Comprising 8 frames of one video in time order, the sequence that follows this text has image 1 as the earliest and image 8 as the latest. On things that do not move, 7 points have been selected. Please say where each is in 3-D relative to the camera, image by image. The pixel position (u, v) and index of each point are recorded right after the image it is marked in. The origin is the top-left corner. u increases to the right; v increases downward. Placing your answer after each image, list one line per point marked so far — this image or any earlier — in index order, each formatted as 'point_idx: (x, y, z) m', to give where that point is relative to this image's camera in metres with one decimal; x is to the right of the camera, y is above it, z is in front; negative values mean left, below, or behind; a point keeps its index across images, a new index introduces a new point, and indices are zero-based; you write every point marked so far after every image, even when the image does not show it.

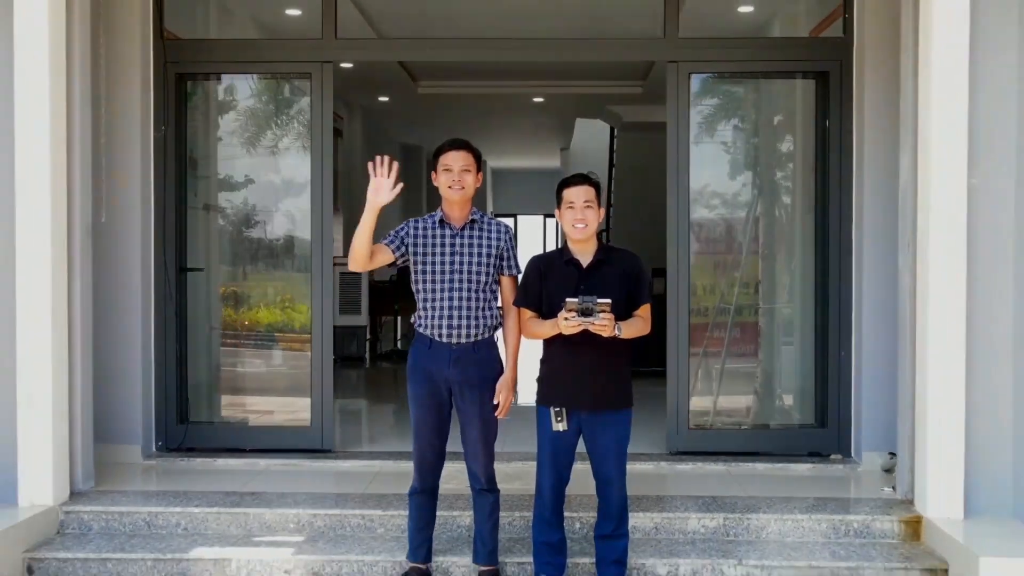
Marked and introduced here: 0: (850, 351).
0: (+3.0, -0.5, +4.2) m
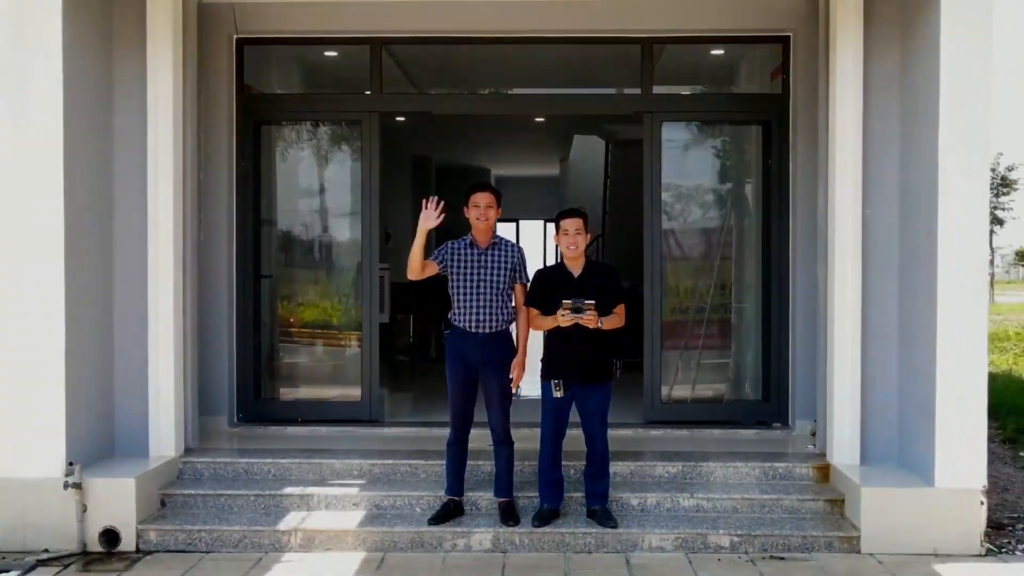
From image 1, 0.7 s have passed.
0: (+3.1, -0.6, +5.3) m
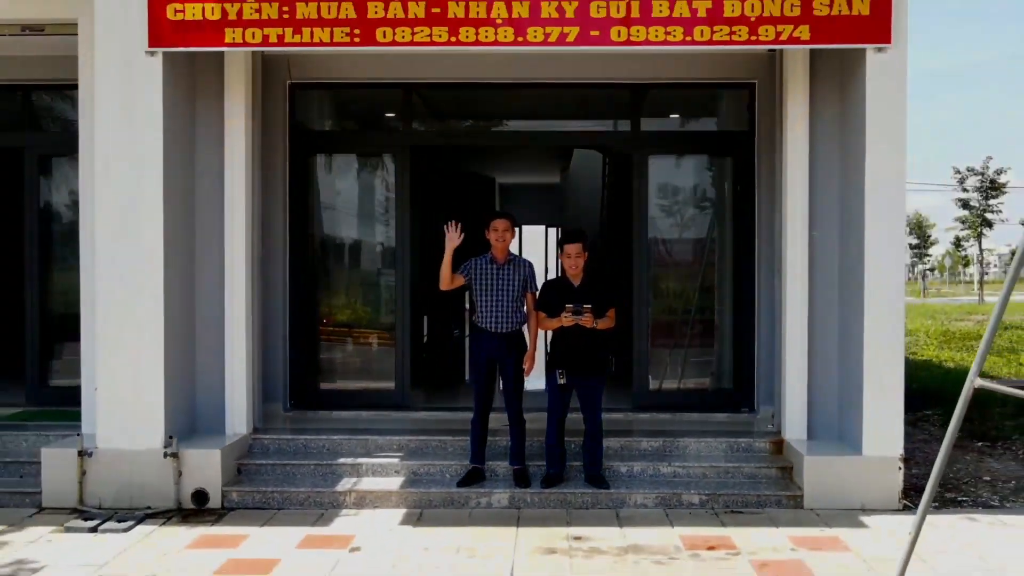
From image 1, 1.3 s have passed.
0: (+3.2, -0.7, +6.3) m
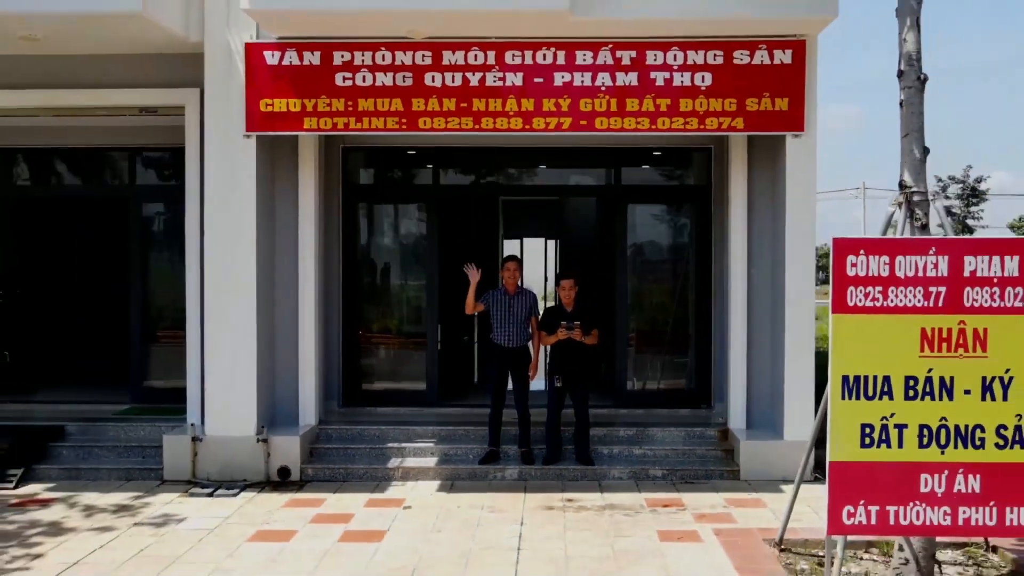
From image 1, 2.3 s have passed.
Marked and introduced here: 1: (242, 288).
0: (+3.3, -1.0, +8.0) m
1: (-3.8, 0.0, +6.7) m
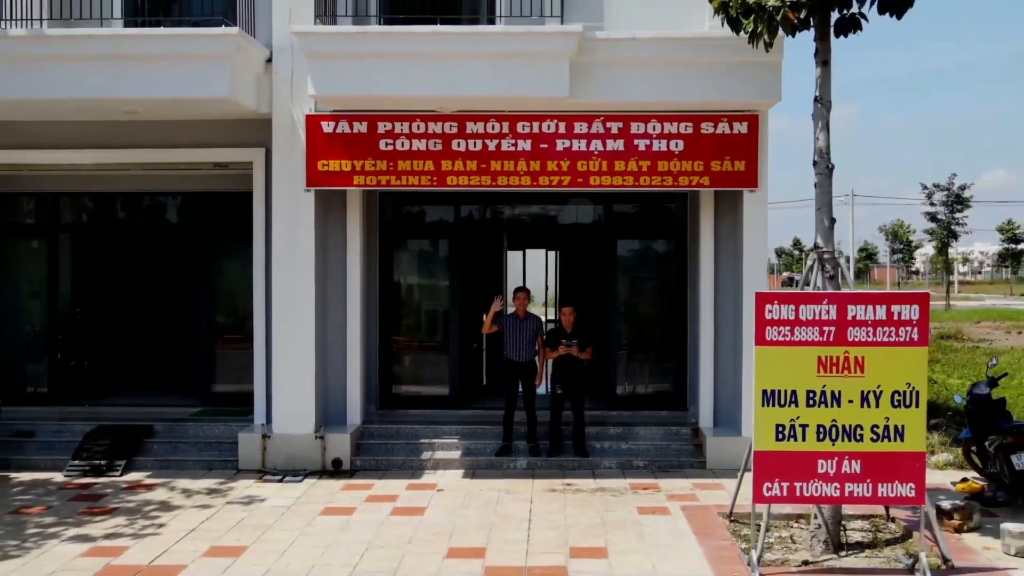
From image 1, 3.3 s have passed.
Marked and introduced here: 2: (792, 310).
0: (+3.5, -1.5, +9.6) m
1: (-3.6, -0.4, +8.3) m
2: (+3.2, -0.2, +5.4) m
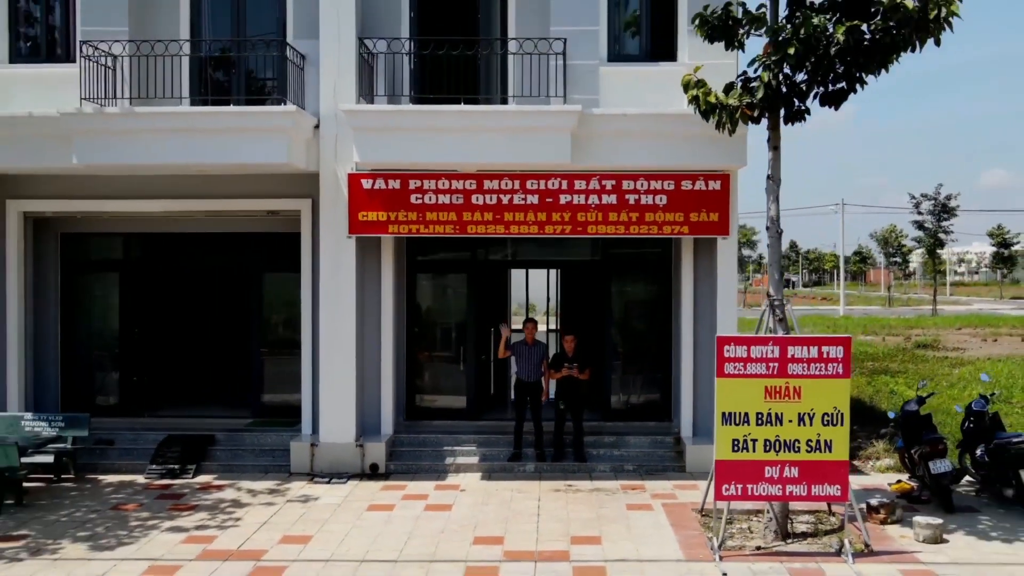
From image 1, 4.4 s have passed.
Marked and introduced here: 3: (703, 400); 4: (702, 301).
0: (+3.7, -2.1, +11.1) m
1: (-3.4, -1.1, +9.8) m
2: (+3.4, -0.9, +6.9) m
3: (+4.1, -2.4, +10.3) m
4: (+4.1, -0.3, +10.2) m
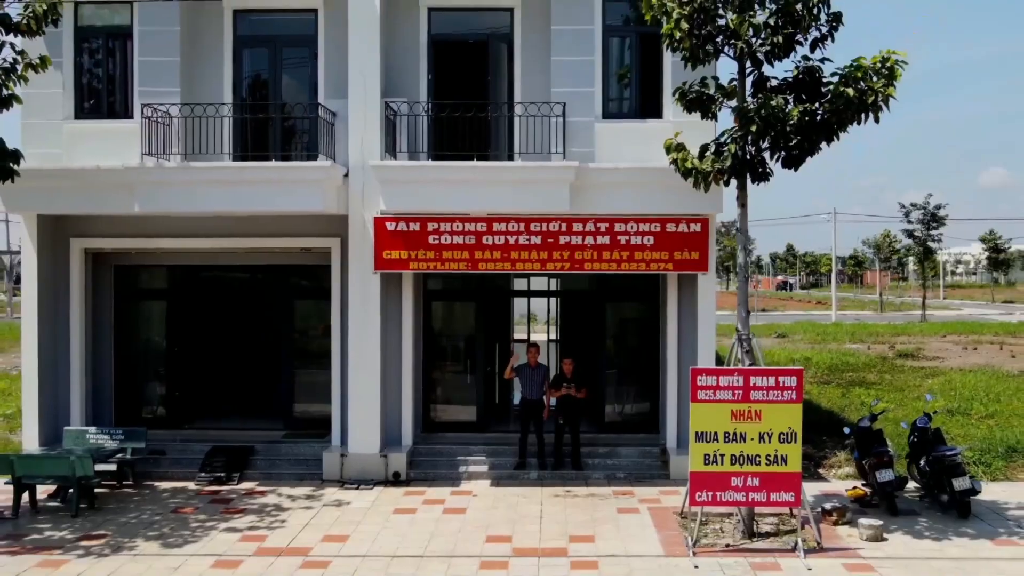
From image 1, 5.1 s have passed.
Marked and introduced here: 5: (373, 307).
0: (+3.8, -2.8, +12.4) m
1: (-3.3, -1.8, +11.2) m
2: (+3.5, -1.6, +8.3) m
3: (+4.2, -3.1, +11.6) m
4: (+4.2, -1.0, +11.6) m
5: (-3.2, -0.4, +11.1) m
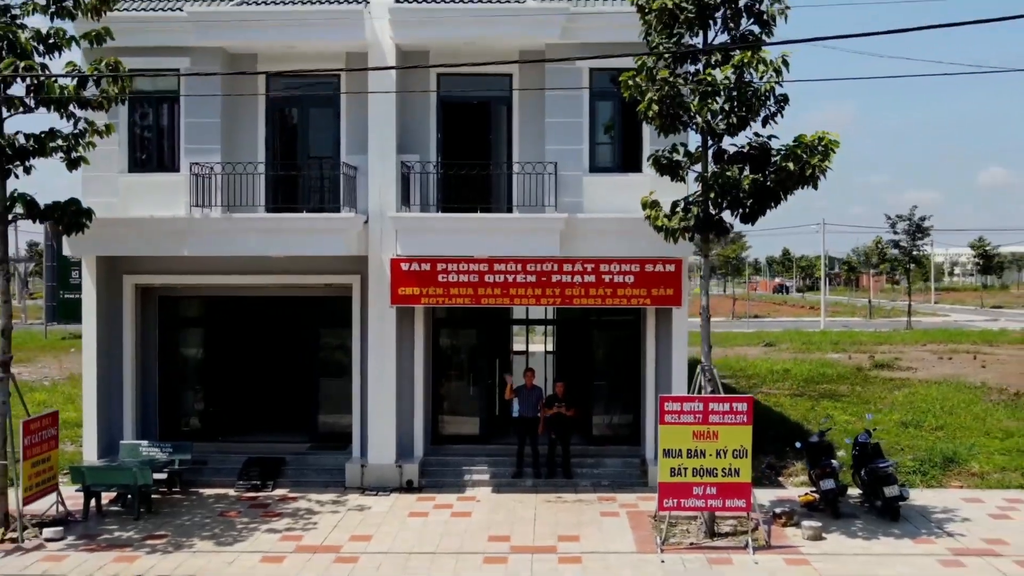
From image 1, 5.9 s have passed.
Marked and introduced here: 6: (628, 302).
0: (+3.8, -3.7, +14.1) m
1: (-3.3, -2.6, +12.8) m
2: (+3.5, -2.4, +9.9) m
3: (+4.2, -4.0, +13.3) m
4: (+4.1, -1.8, +13.2) m
5: (-3.3, -1.3, +12.8) m
6: (+3.0, -0.4, +12.6) m
